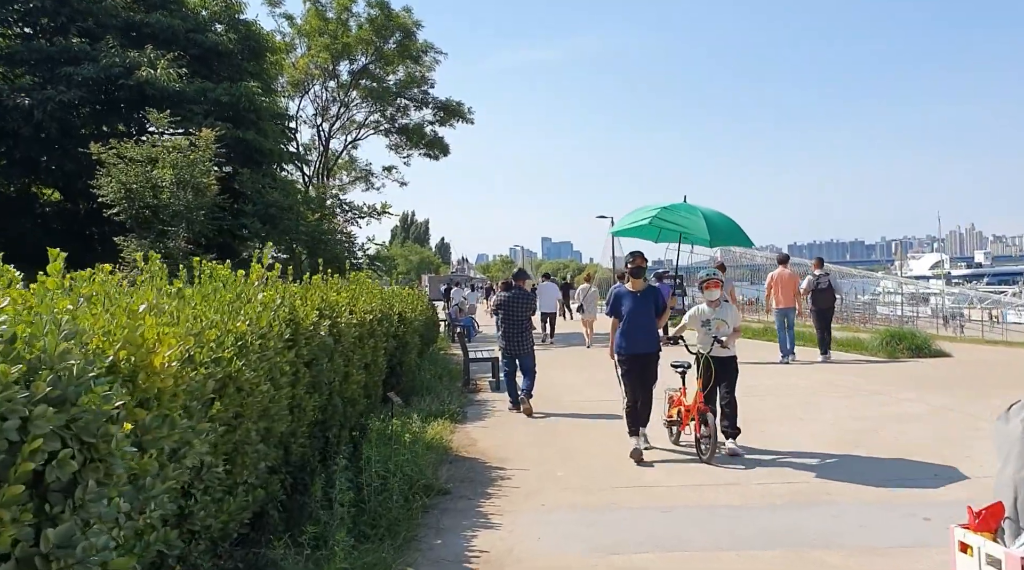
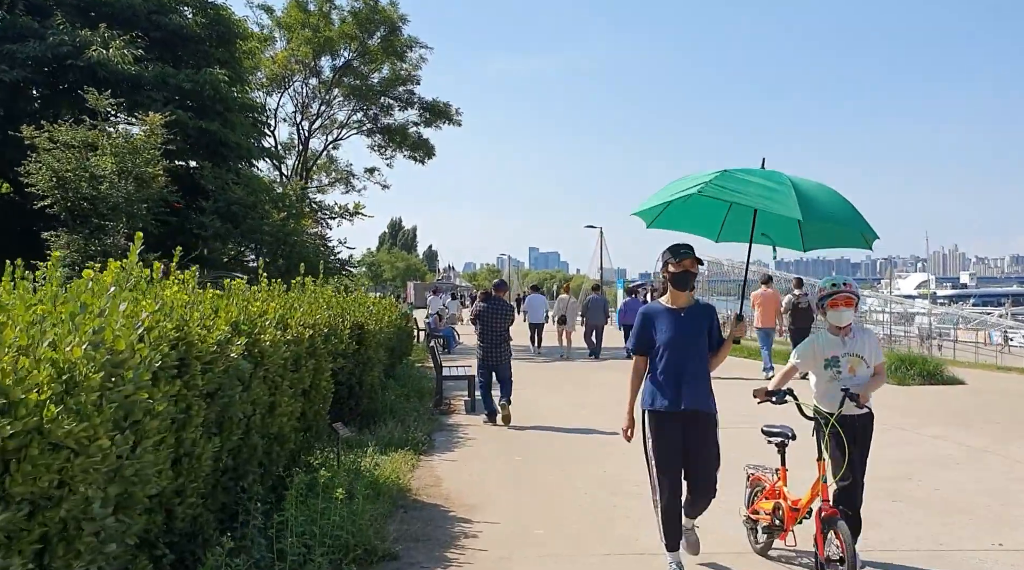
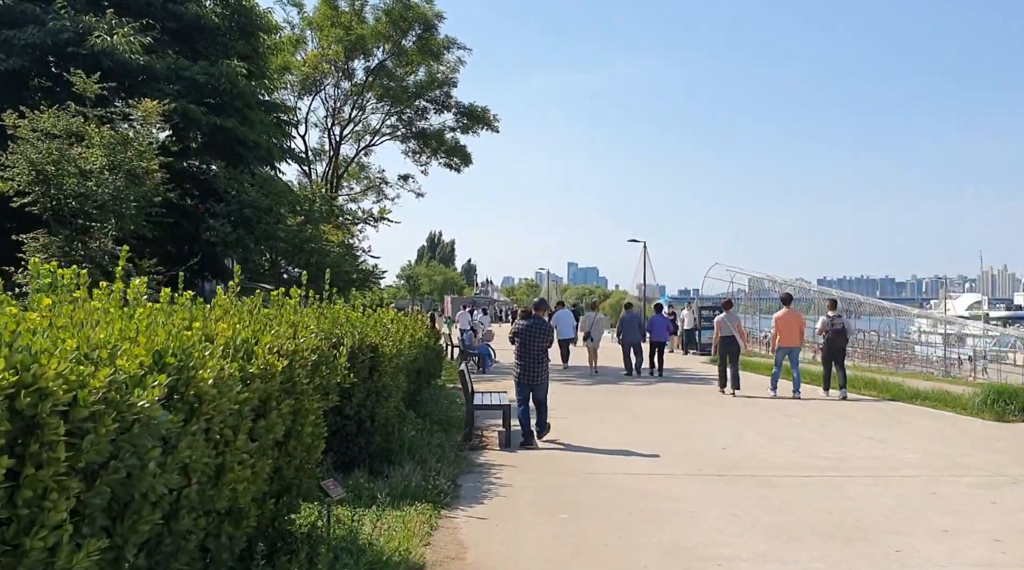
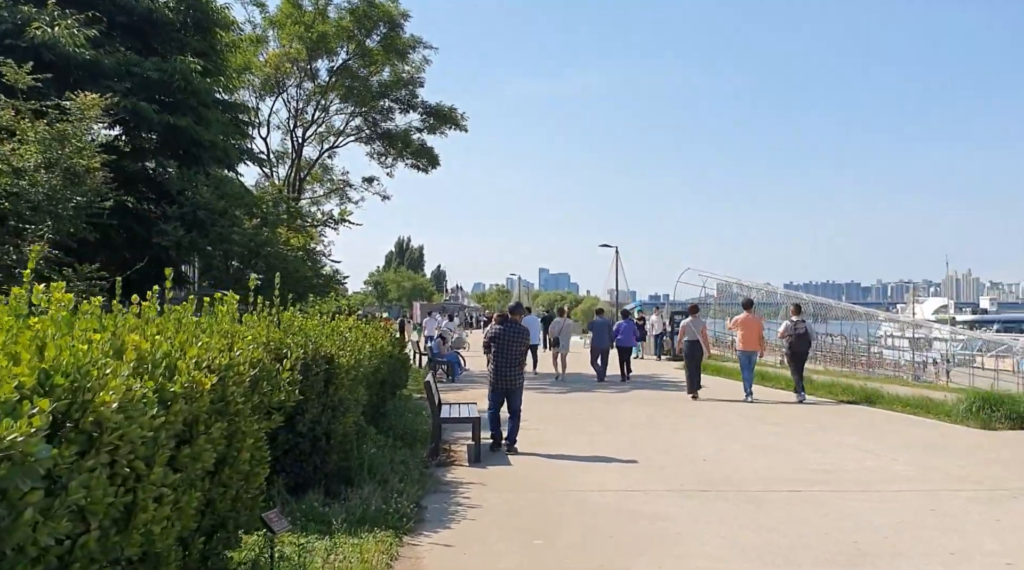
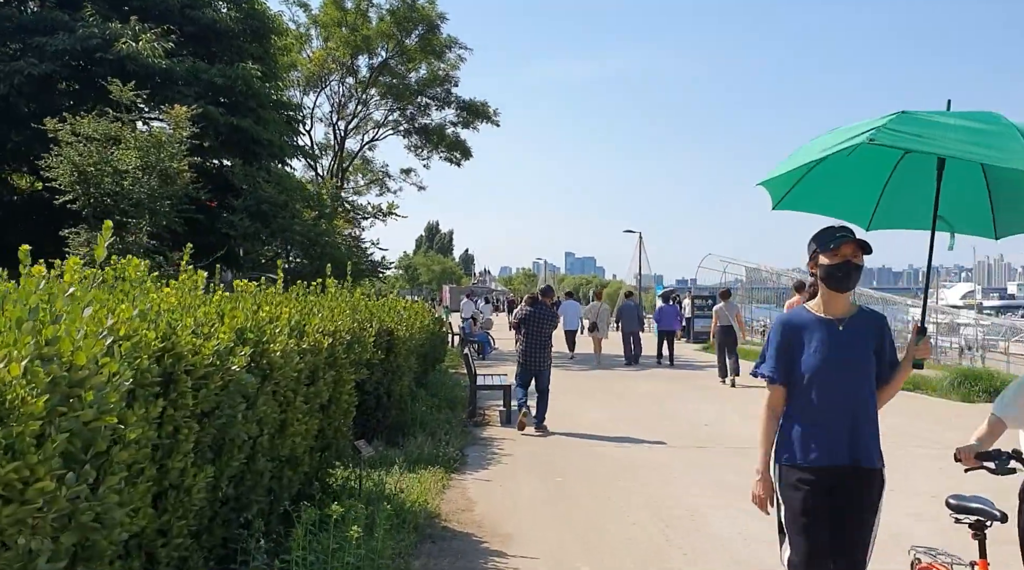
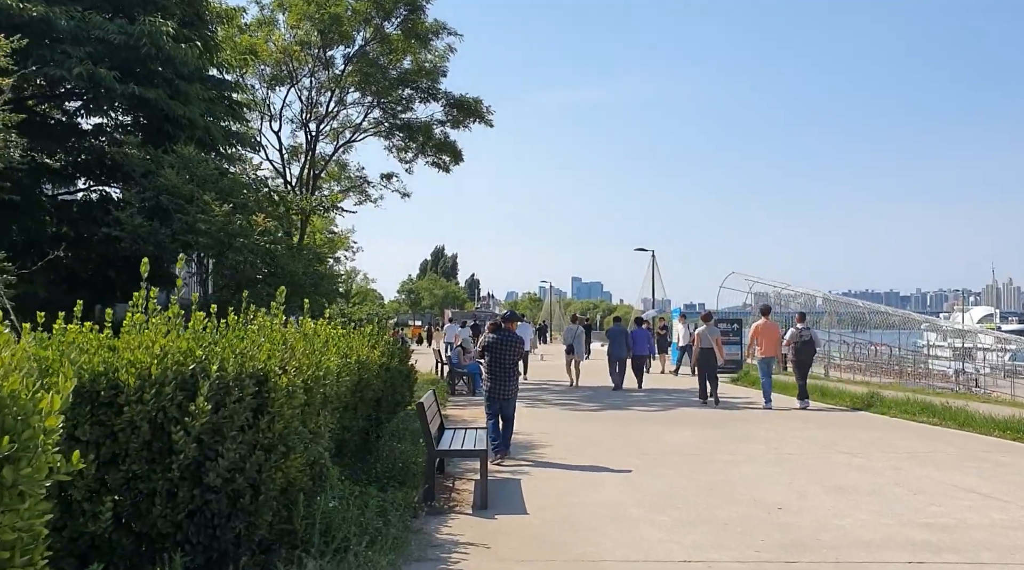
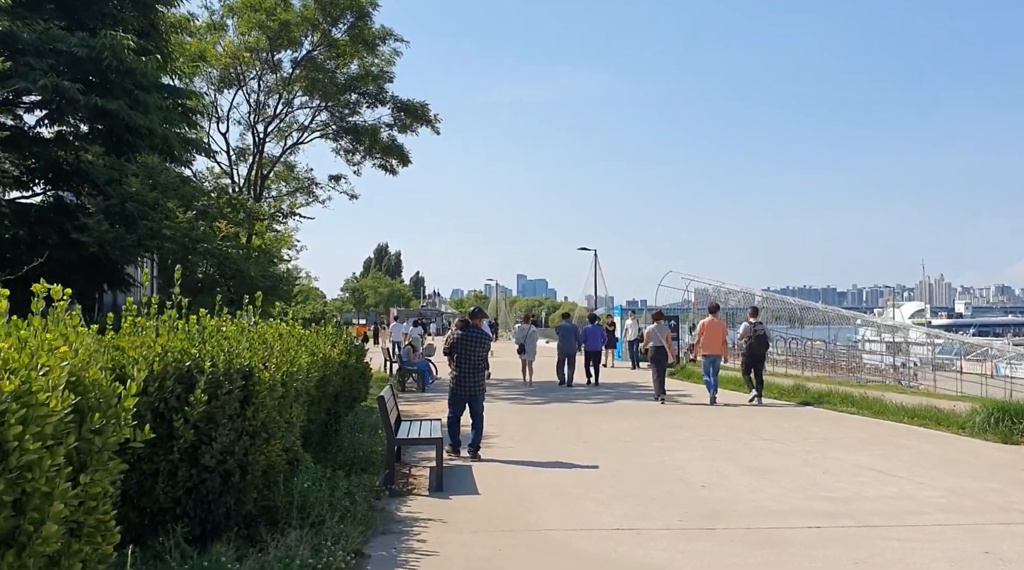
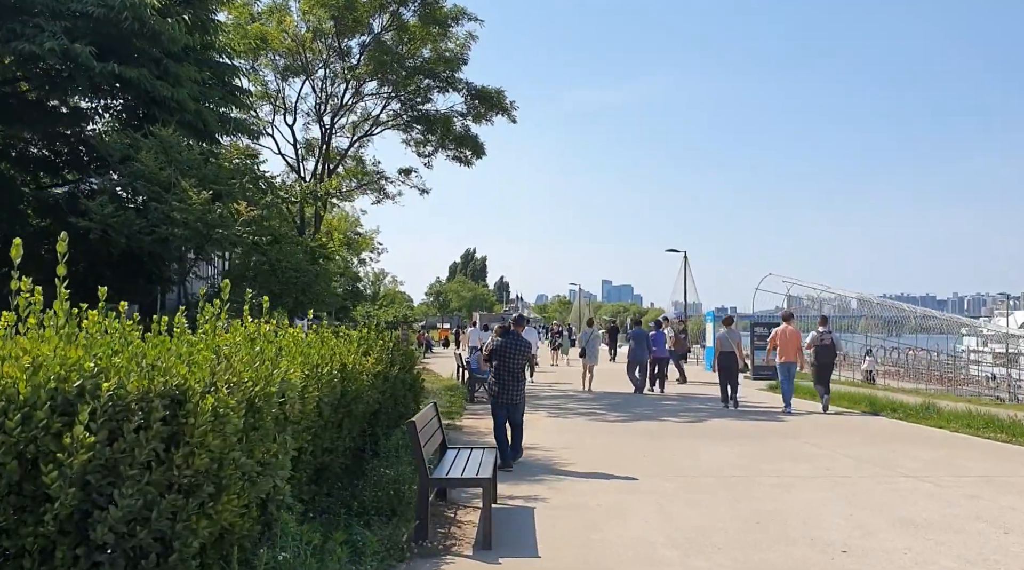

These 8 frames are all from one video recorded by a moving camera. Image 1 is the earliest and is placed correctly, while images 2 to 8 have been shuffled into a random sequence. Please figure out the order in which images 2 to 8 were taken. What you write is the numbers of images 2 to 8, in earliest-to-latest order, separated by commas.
2, 5, 3, 4, 7, 6, 8
